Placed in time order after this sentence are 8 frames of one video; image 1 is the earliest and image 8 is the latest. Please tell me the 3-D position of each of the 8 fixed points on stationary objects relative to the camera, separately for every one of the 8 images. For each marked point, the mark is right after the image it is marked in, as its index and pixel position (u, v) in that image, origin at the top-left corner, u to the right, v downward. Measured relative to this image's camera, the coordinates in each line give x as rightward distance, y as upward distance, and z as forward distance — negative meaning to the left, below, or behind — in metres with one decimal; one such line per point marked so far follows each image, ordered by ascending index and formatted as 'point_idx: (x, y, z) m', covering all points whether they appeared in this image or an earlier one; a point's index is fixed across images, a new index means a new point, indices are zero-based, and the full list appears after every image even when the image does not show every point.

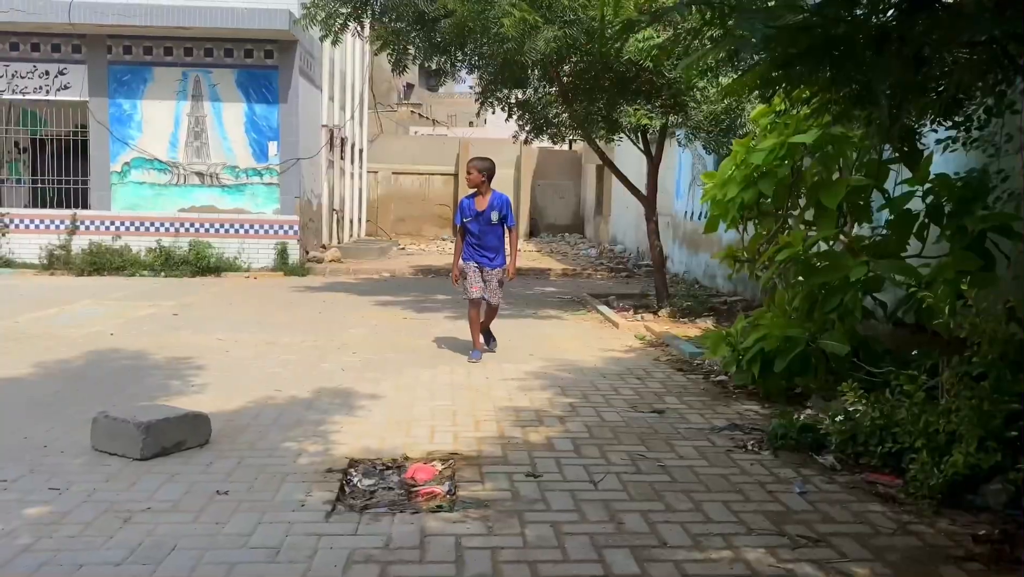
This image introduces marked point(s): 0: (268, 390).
0: (-1.4, -0.6, +4.9) m
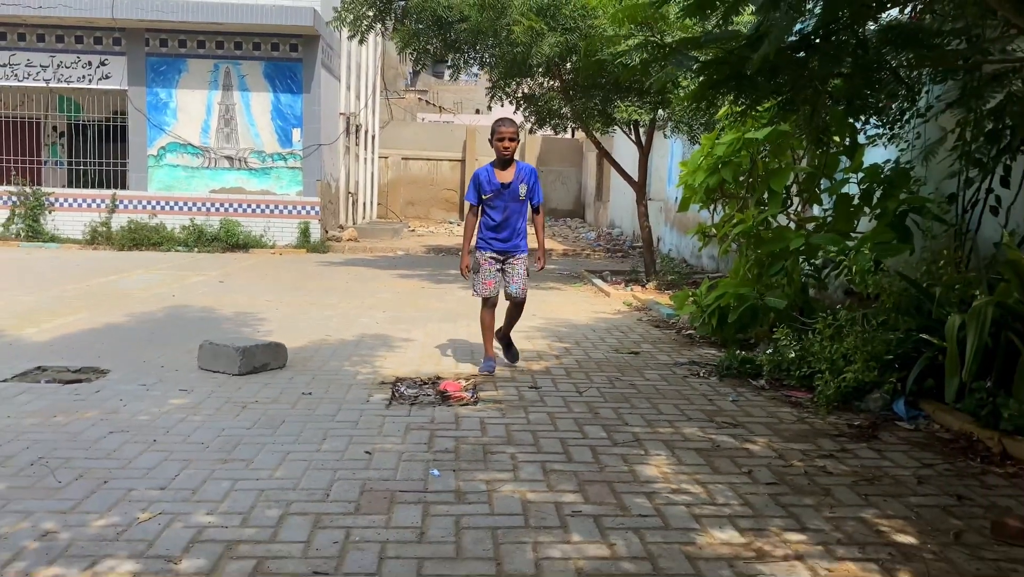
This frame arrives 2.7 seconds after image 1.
0: (-1.4, -0.3, +6.1) m
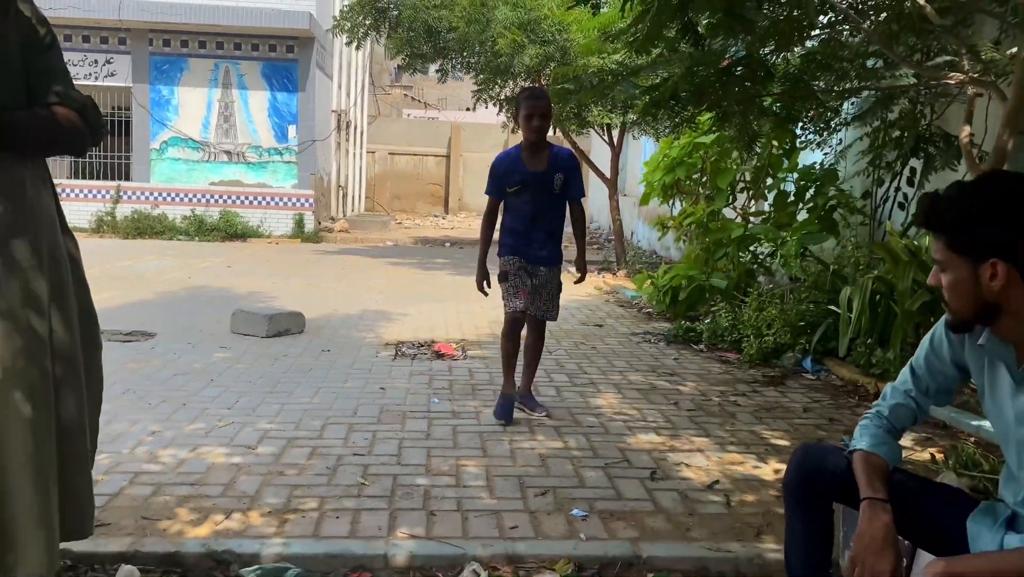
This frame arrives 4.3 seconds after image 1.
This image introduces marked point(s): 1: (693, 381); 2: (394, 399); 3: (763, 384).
0: (-1.5, -0.2, +7.0) m
1: (+1.0, -0.5, +4.8) m
2: (-0.6, -0.5, +4.1) m
3: (+1.5, -0.6, +4.8) m
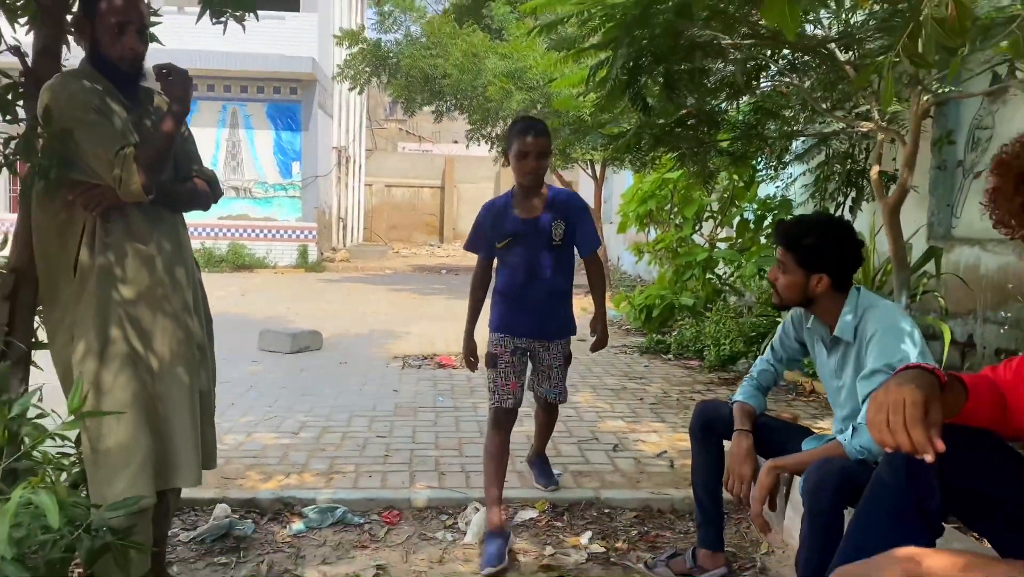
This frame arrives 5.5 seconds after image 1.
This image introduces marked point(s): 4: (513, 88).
0: (-1.6, -0.4, +7.8) m
1: (+1.0, -0.6, +5.6) m
2: (-0.6, -0.7, +5.0) m
3: (+1.4, -0.7, +5.6) m
4: (0.0, +2.4, +10.1) m
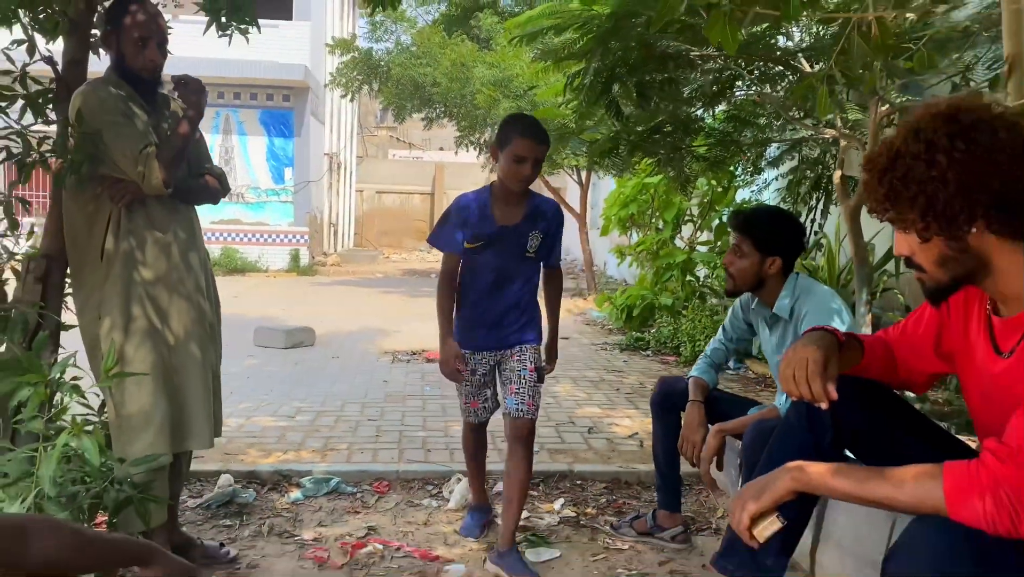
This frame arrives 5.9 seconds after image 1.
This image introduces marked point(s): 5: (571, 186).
0: (-1.7, -0.4, +8.1) m
1: (+0.9, -0.6, +5.9) m
2: (-0.7, -0.6, +5.2) m
3: (+1.3, -0.6, +6.0) m
4: (-0.1, +2.4, +10.4) m
5: (+1.3, +2.2, +17.7) m
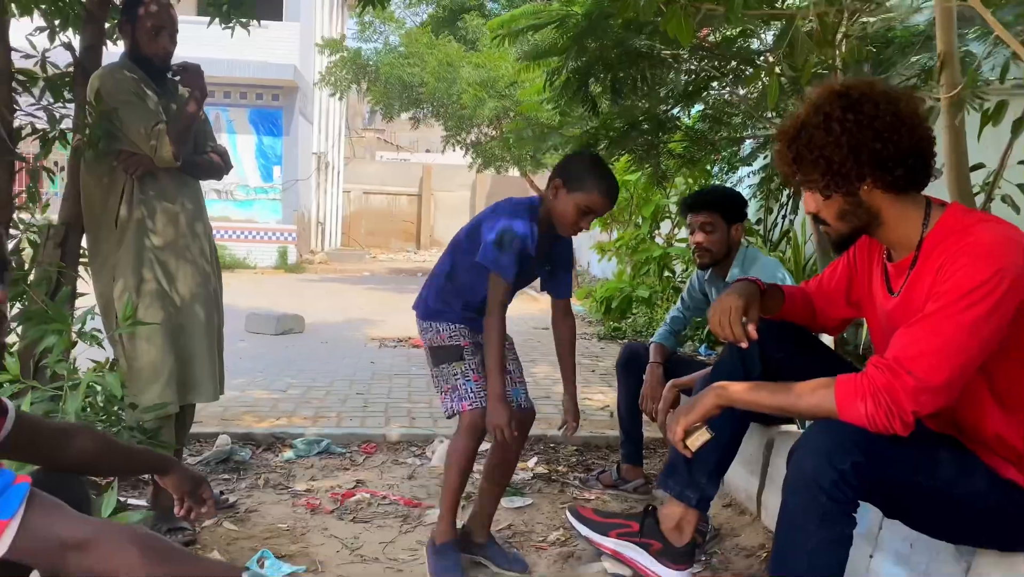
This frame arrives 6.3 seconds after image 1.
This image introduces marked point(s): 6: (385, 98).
0: (-1.9, -0.3, +8.4) m
1: (+0.7, -0.5, +6.2) m
2: (-0.9, -0.5, +5.5) m
3: (+1.1, -0.6, +6.2) m
4: (-0.3, +2.5, +10.7) m
5: (+1.0, +2.2, +18.0) m
6: (-1.8, +2.7, +11.7) m
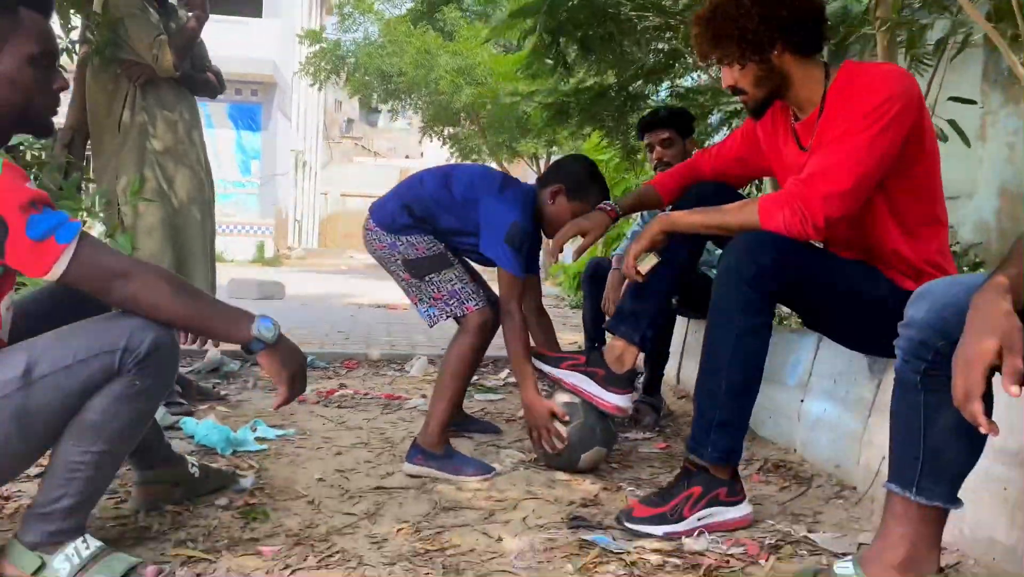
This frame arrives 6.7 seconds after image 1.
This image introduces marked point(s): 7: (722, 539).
0: (-2.2, 0.0, +8.6) m
1: (+0.5, -0.2, +6.5) m
2: (-1.0, -0.2, +5.7) m
3: (+1.0, -0.3, +6.5) m
4: (-0.7, +2.7, +11.0) m
5: (+0.4, +2.3, +18.4) m
6: (-2.1, +2.9, +11.9) m
7: (+0.5, -0.6, +1.9) m
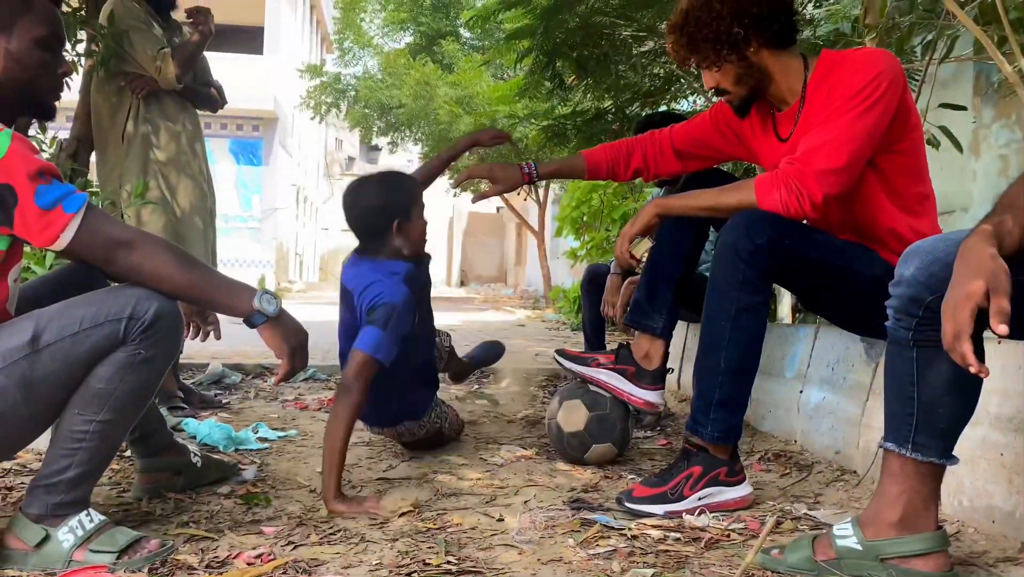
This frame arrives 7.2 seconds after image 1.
0: (-2.2, -0.3, +8.6) m
1: (+0.5, -0.4, +6.5) m
2: (-1.0, -0.3, +5.7) m
3: (+1.0, -0.4, +6.5) m
4: (-0.7, +2.3, +11.1) m
5: (+0.4, +1.6, +18.5) m
6: (-2.2, +2.4, +12.1) m
7: (+0.5, -0.5, +1.9) m
